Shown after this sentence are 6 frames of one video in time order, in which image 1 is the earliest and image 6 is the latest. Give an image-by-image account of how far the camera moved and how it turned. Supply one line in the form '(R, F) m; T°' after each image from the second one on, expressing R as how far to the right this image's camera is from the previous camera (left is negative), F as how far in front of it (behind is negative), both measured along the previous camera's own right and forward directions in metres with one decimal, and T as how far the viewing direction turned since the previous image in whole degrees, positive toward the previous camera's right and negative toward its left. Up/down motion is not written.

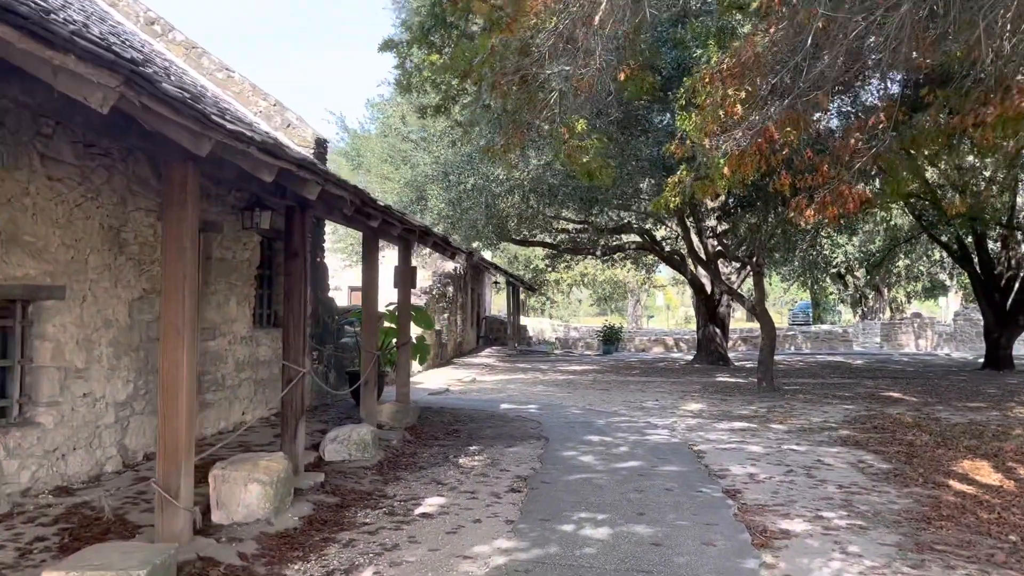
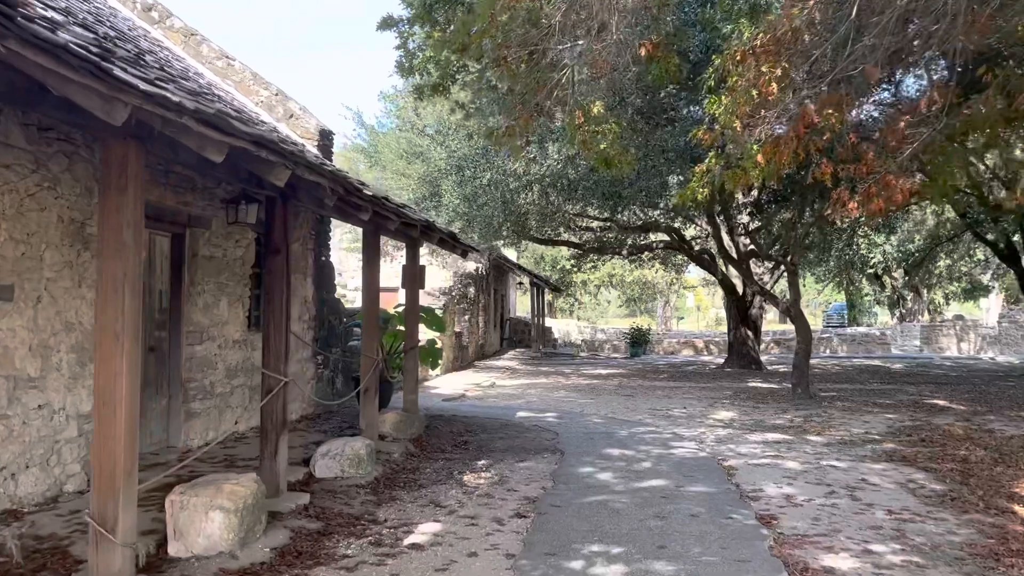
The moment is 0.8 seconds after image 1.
(+0.1, +0.6) m; -2°
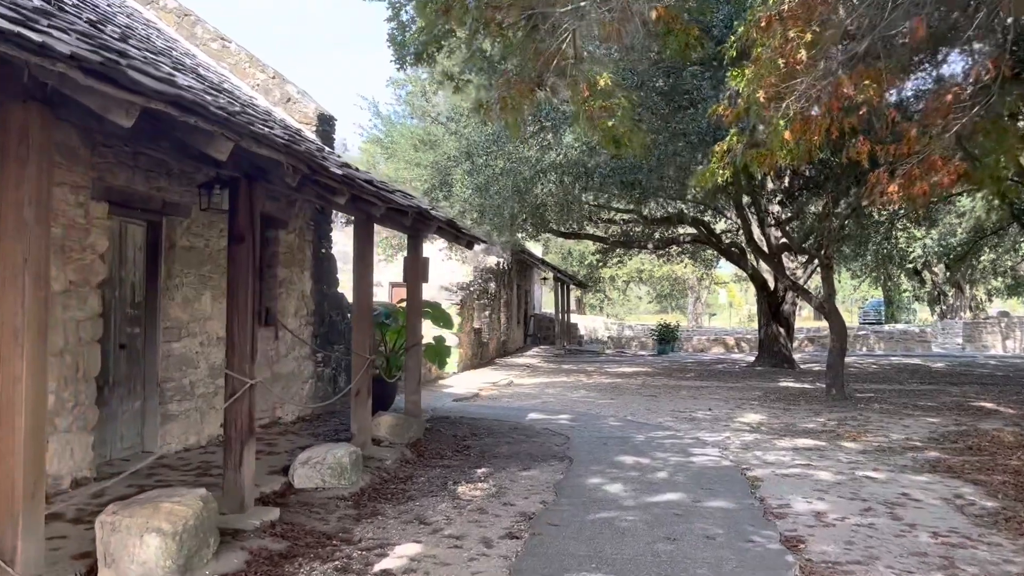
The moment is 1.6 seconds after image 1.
(+0.2, +0.6) m; -2°
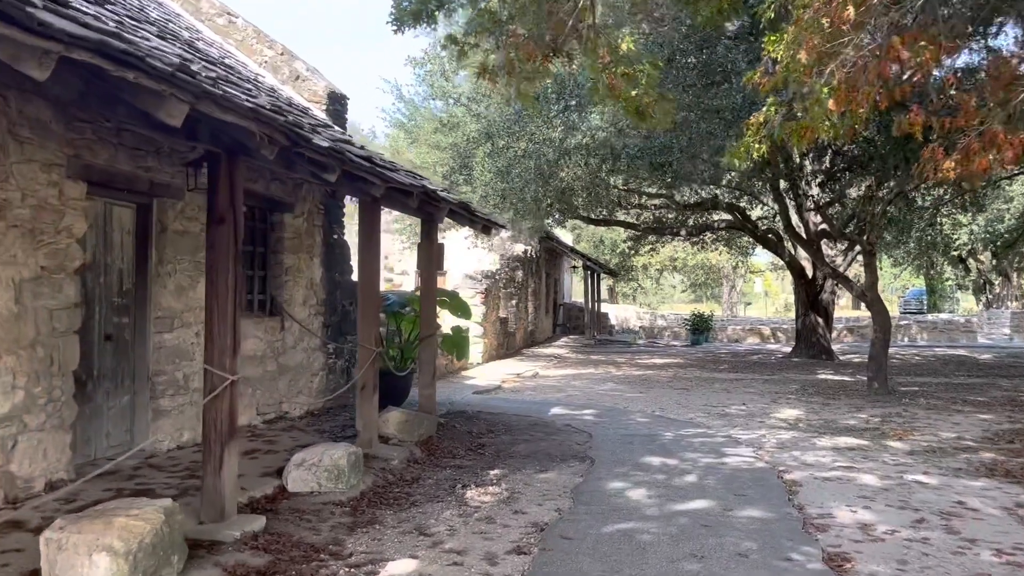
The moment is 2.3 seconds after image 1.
(+0.1, +0.5) m; -2°
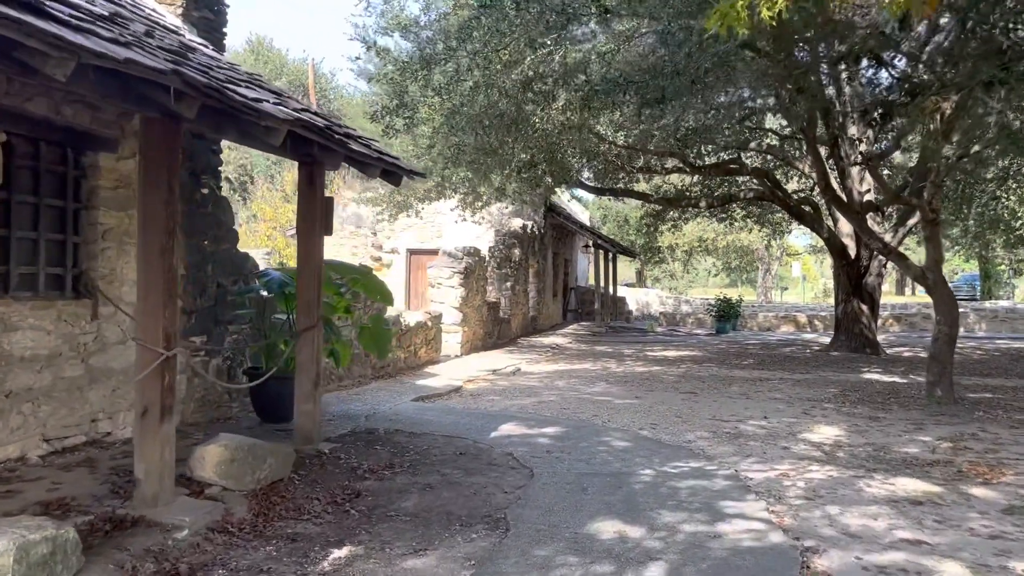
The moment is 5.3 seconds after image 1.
(+0.8, +2.2) m; -2°
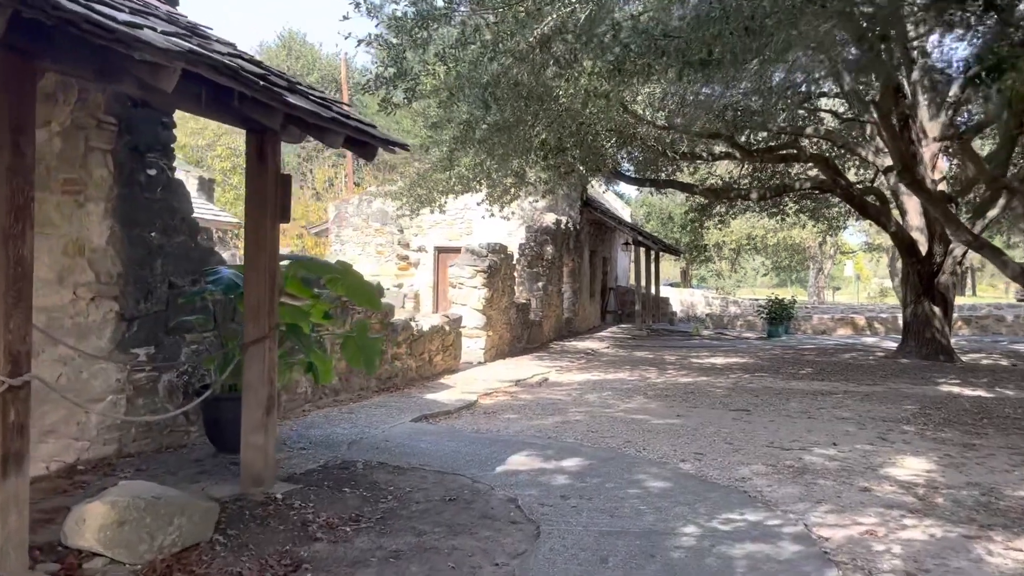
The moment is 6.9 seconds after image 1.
(+0.2, +1.2) m; -3°
